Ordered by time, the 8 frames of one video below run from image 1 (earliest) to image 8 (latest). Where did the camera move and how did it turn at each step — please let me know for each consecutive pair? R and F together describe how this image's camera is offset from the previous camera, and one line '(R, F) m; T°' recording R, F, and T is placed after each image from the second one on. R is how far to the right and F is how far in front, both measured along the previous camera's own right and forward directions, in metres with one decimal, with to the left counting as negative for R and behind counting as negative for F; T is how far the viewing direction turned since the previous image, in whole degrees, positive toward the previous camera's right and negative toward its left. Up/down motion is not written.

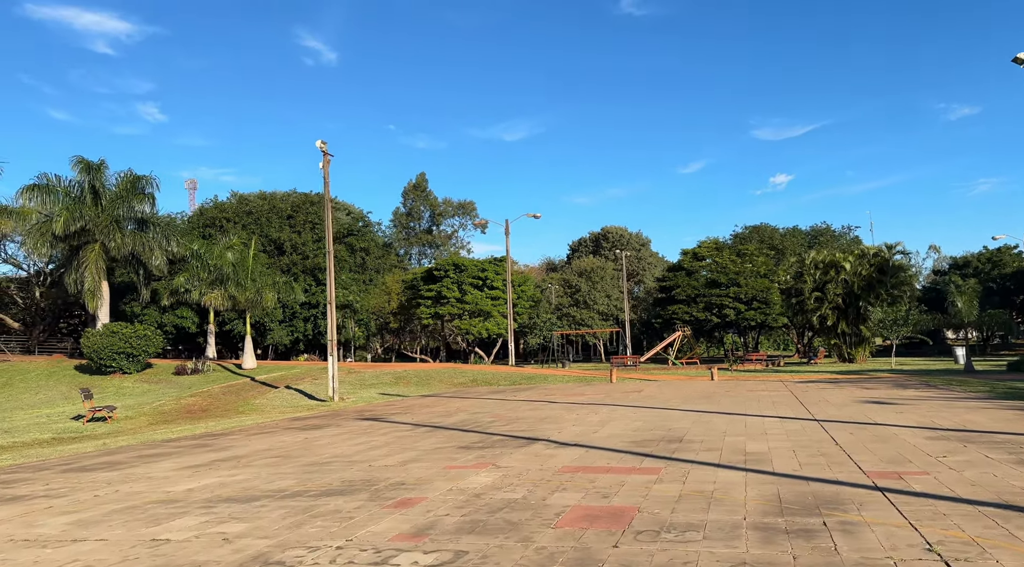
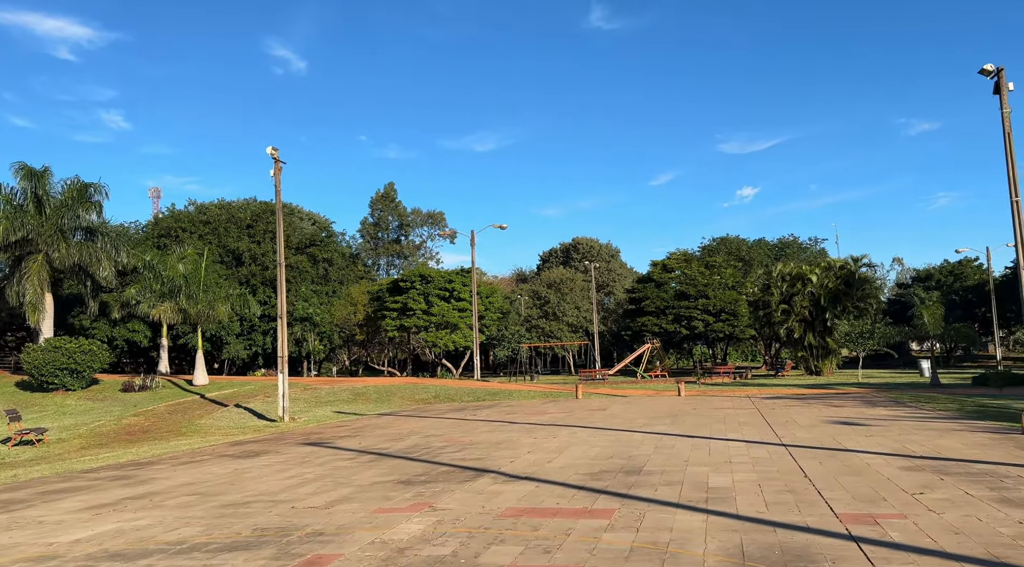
(+0.4, +0.8) m; +2°
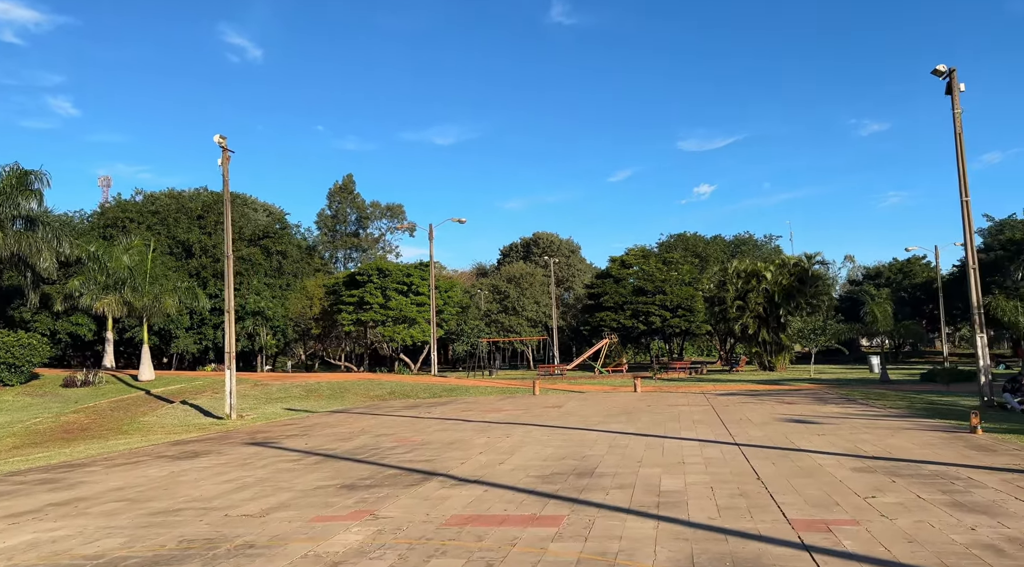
(+0.1, +0.3) m; +3°
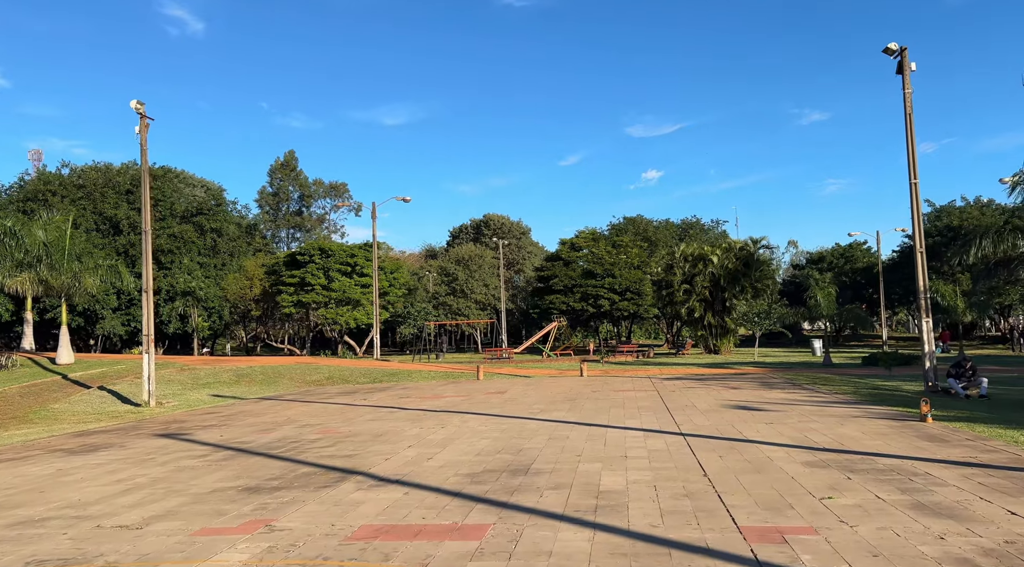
(+0.3, +0.9) m; +4°
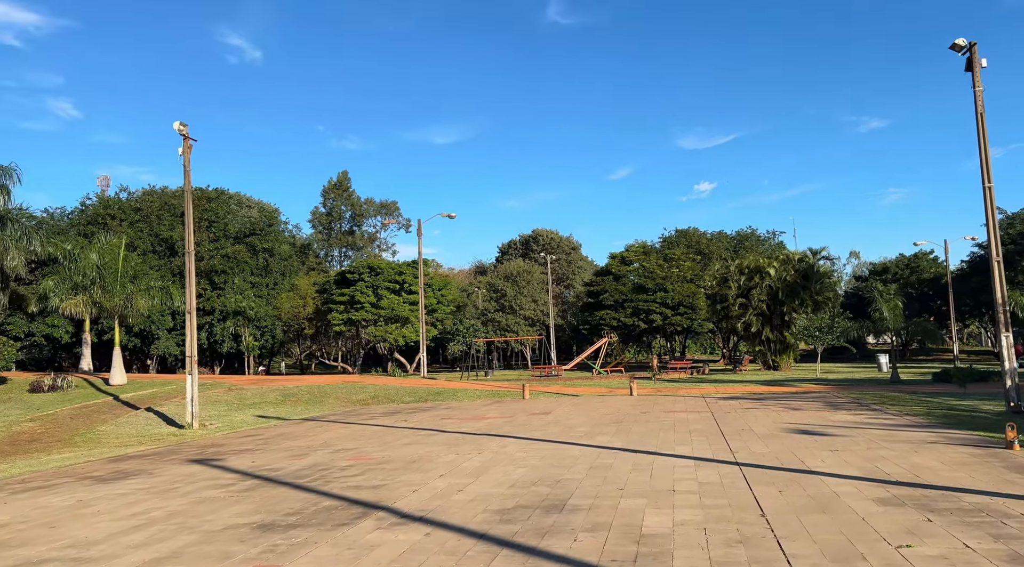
(+0.2, +0.7) m; -4°
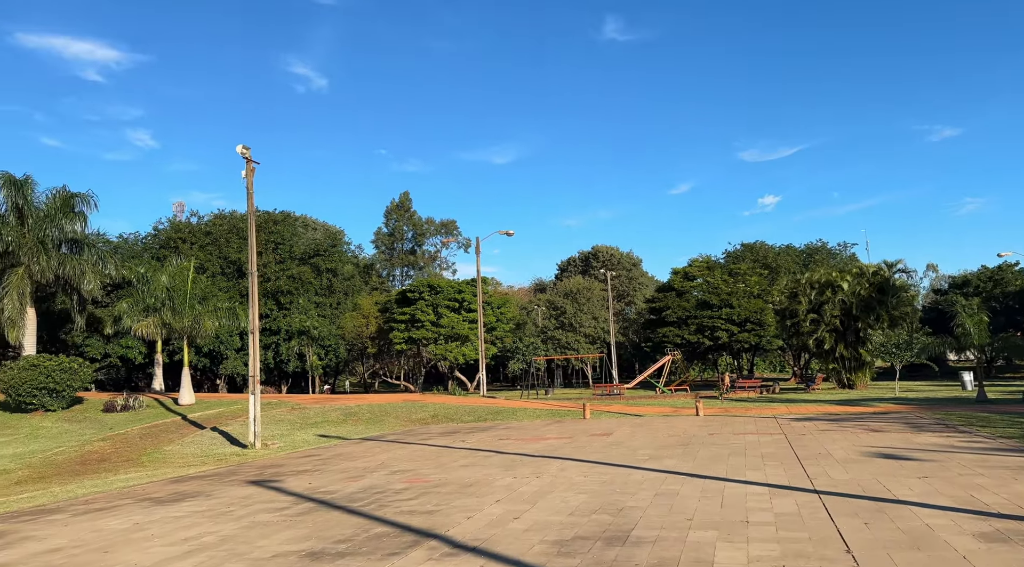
(0.0, +0.4) m; -5°
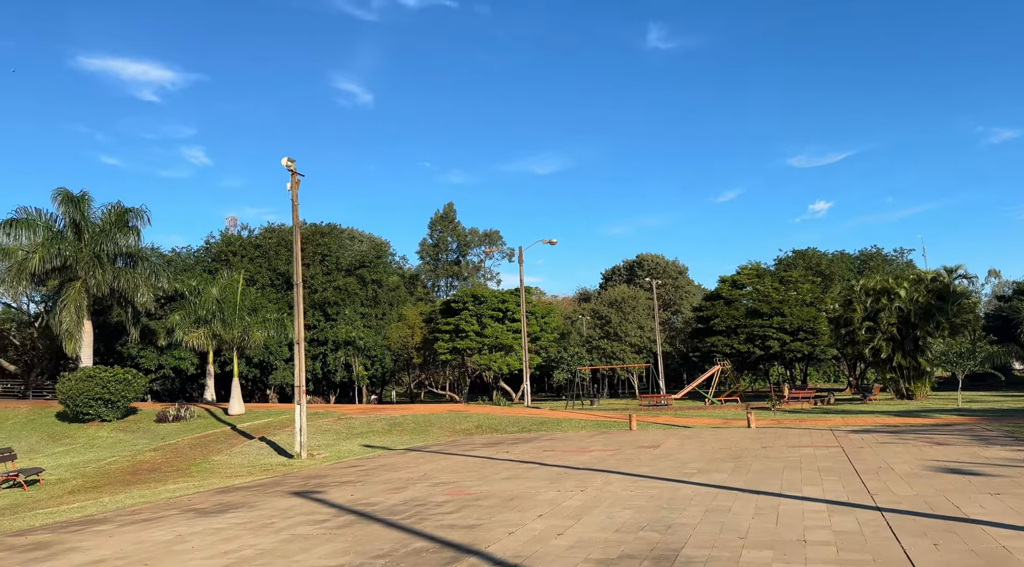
(0.0, +0.2) m; -4°
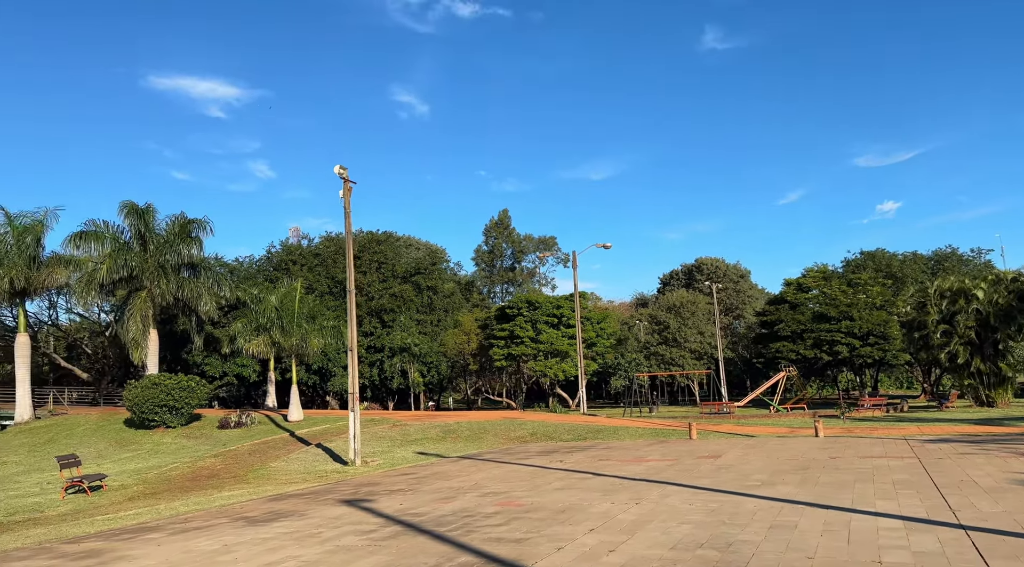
(+0.1, +0.4) m; -5°
